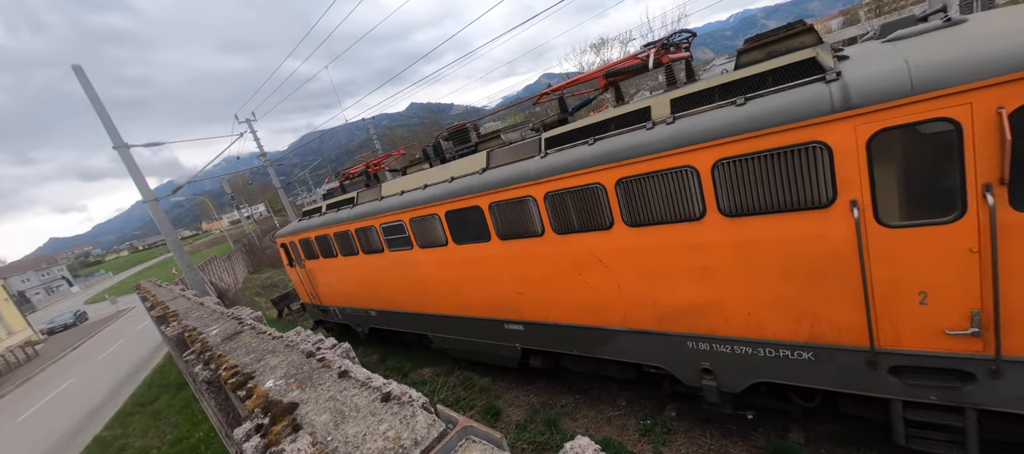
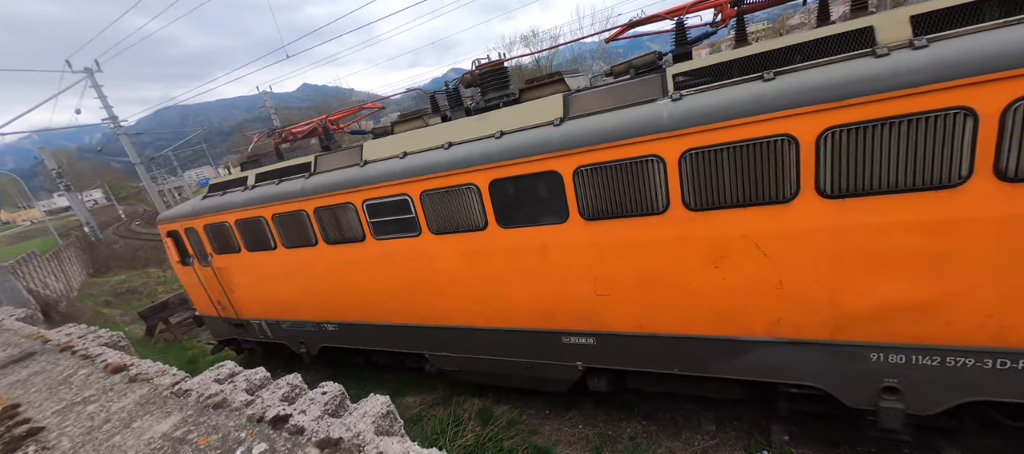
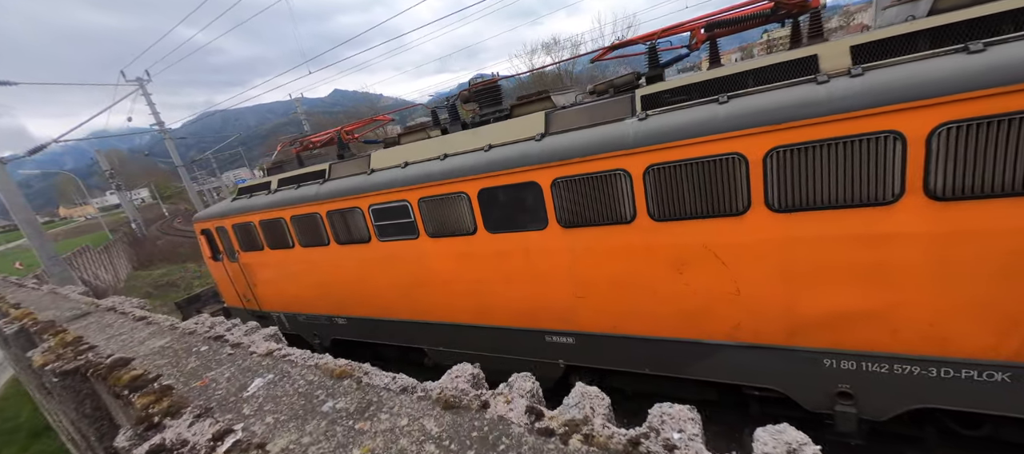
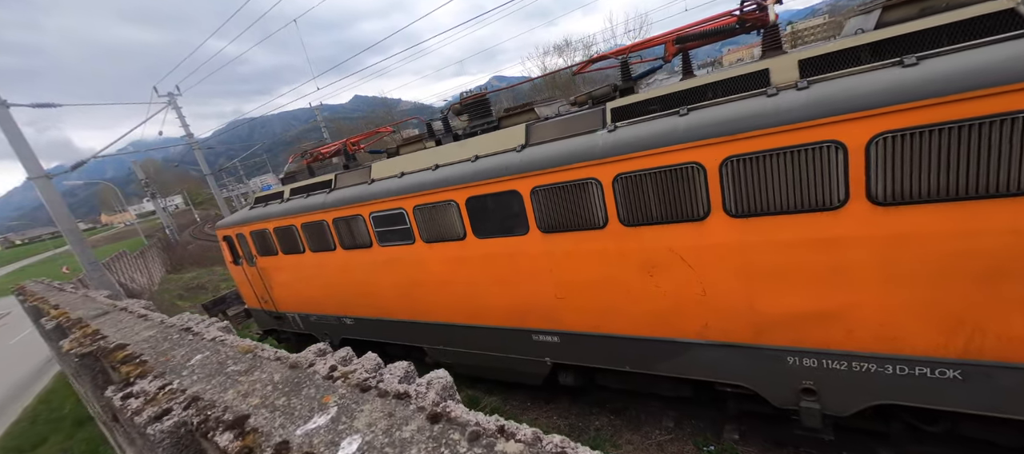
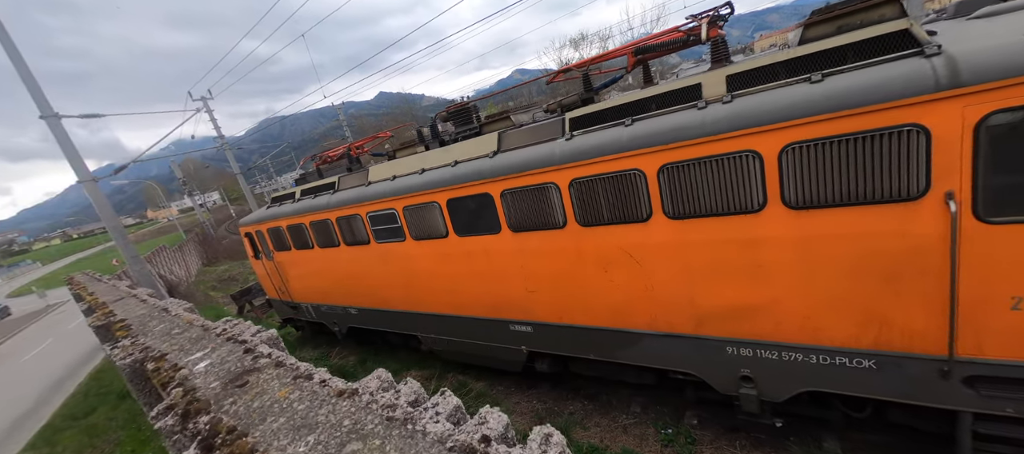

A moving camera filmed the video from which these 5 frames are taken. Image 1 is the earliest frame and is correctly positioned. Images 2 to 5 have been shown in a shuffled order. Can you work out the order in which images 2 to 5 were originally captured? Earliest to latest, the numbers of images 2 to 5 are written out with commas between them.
5, 4, 3, 2
